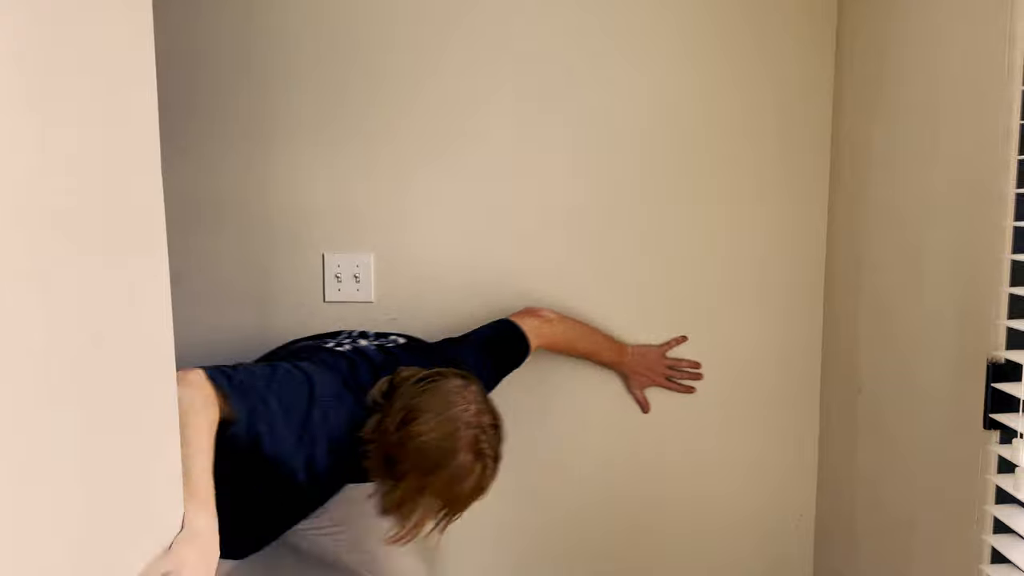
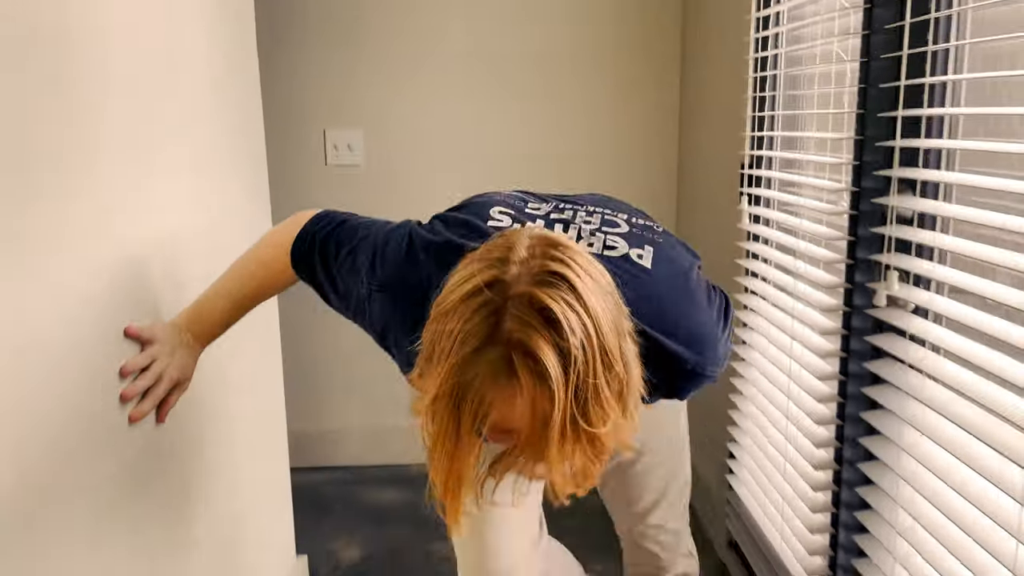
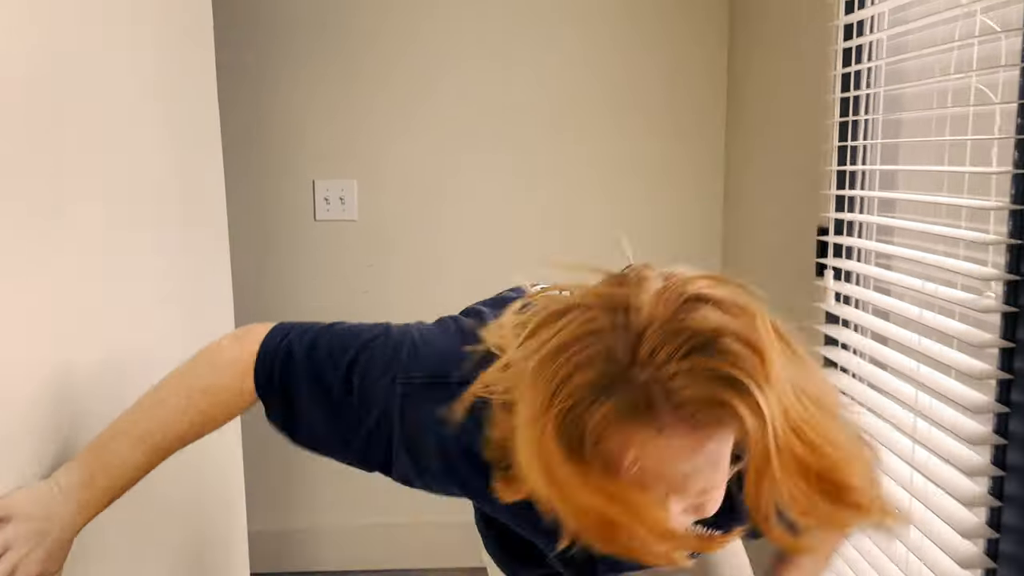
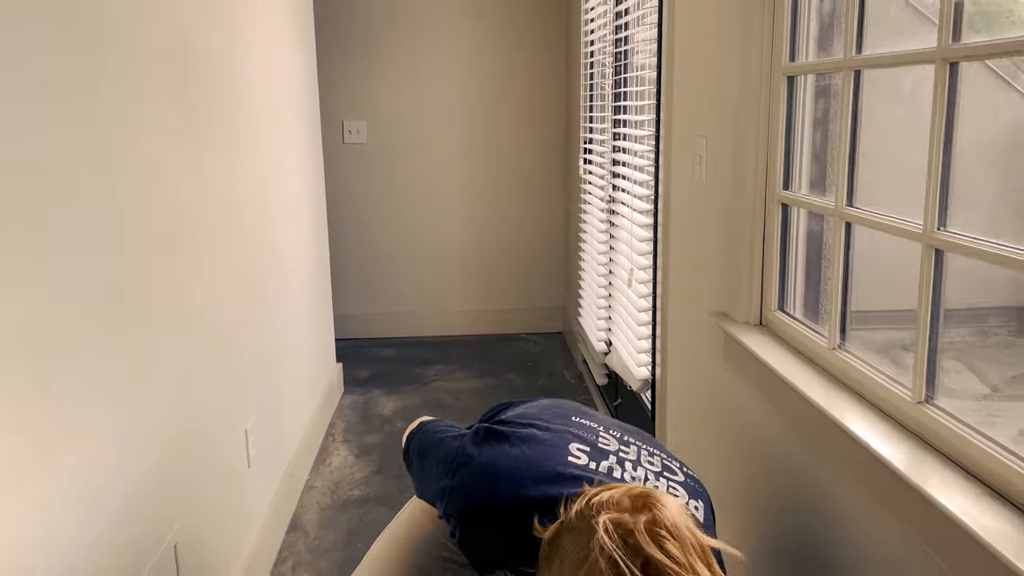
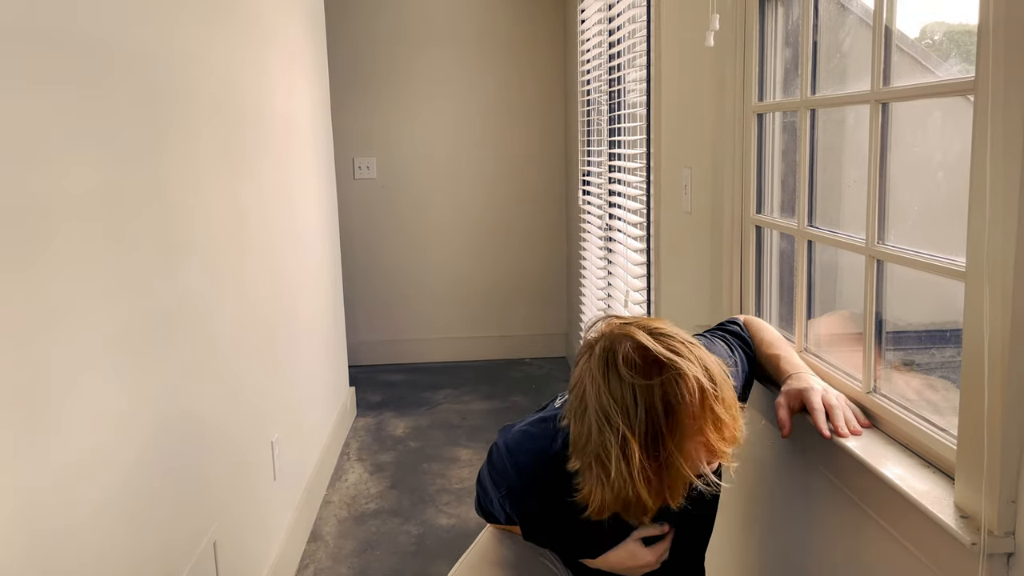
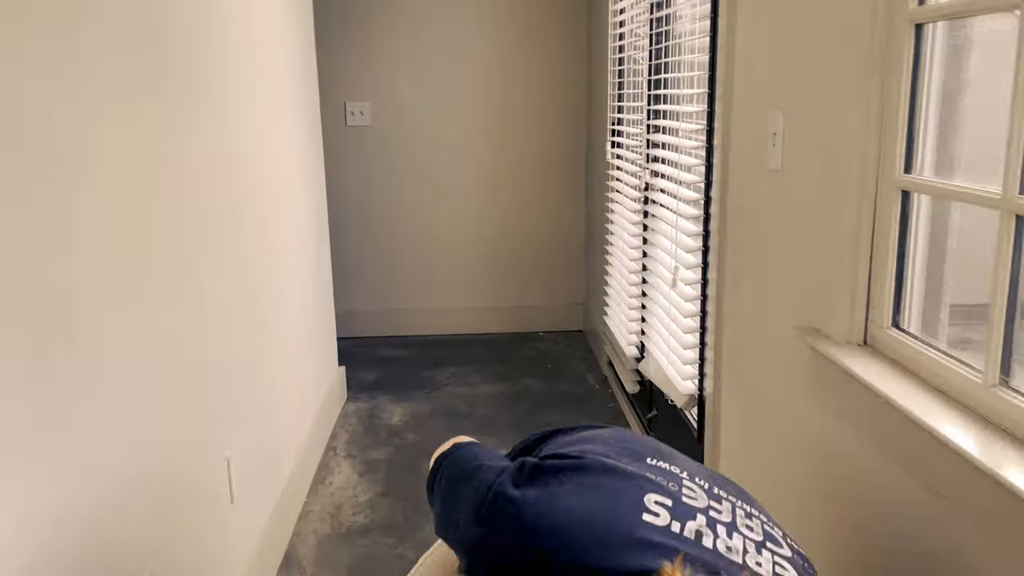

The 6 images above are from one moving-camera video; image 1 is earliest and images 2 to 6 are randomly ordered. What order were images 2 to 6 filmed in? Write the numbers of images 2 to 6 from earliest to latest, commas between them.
3, 2, 6, 4, 5
